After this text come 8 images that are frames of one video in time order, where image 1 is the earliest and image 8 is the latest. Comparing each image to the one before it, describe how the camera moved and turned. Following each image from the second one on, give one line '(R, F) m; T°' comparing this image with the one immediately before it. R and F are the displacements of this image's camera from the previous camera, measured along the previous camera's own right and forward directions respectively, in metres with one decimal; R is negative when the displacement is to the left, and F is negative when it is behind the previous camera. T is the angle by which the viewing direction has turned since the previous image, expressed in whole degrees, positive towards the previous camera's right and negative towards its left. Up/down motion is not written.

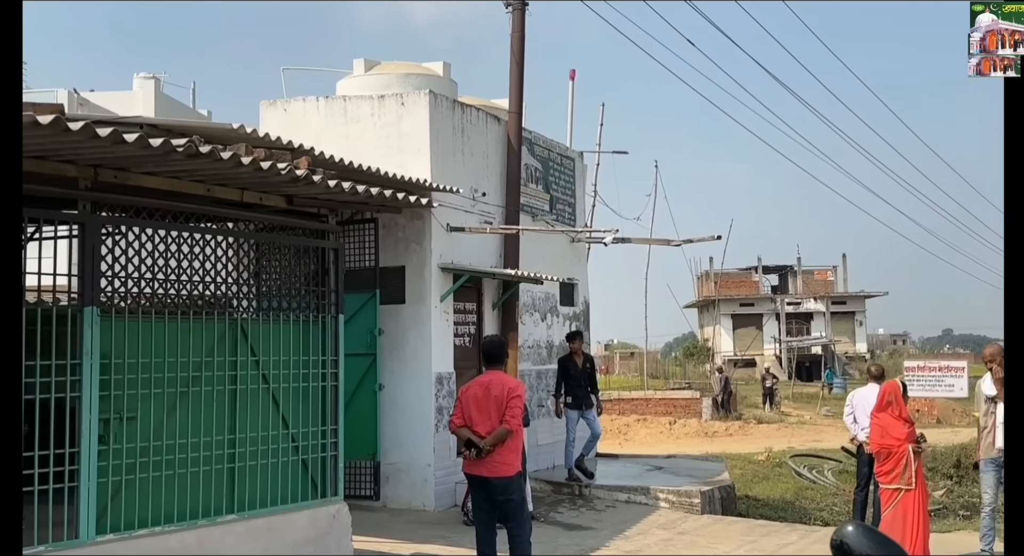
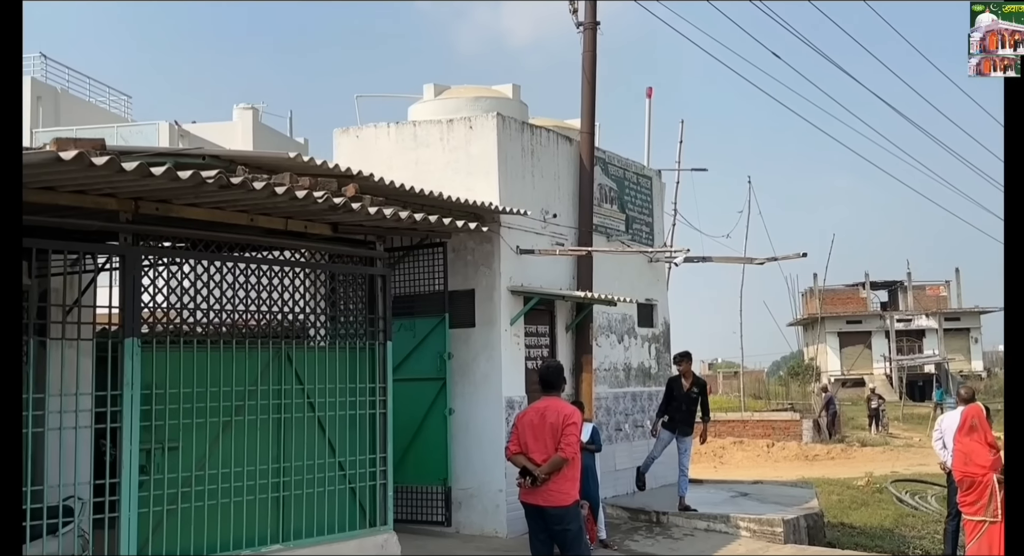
(+0.4, +0.2) m; -6°
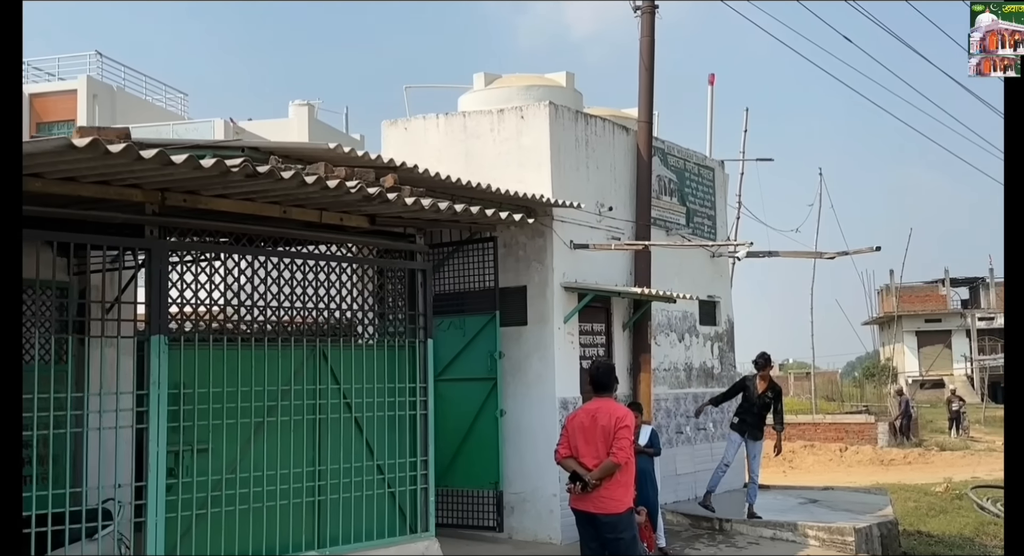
(+0.1, +0.4) m; -4°
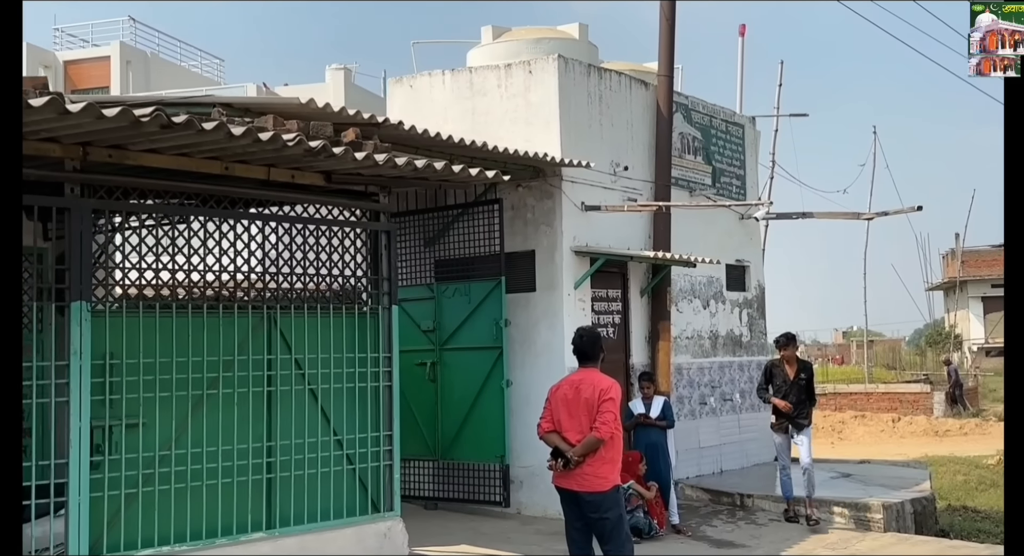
(+0.5, +0.5) m; -4°
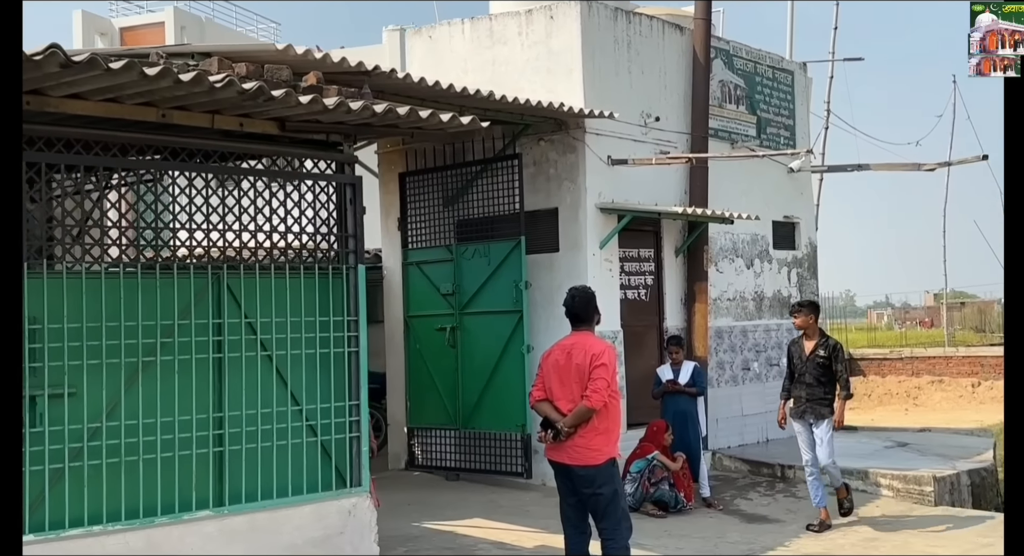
(+0.6, +0.5) m; -5°
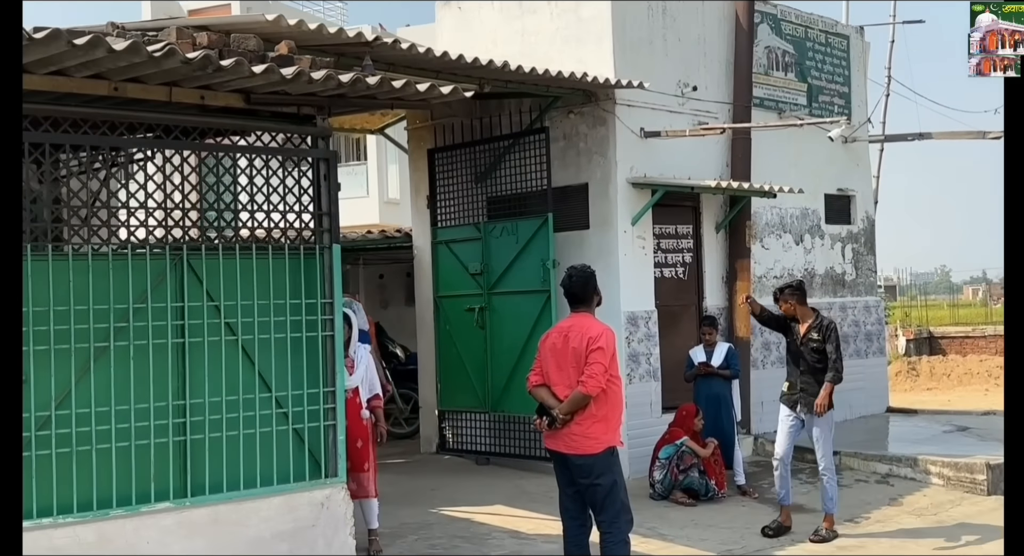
(+0.5, +0.3) m; -5°
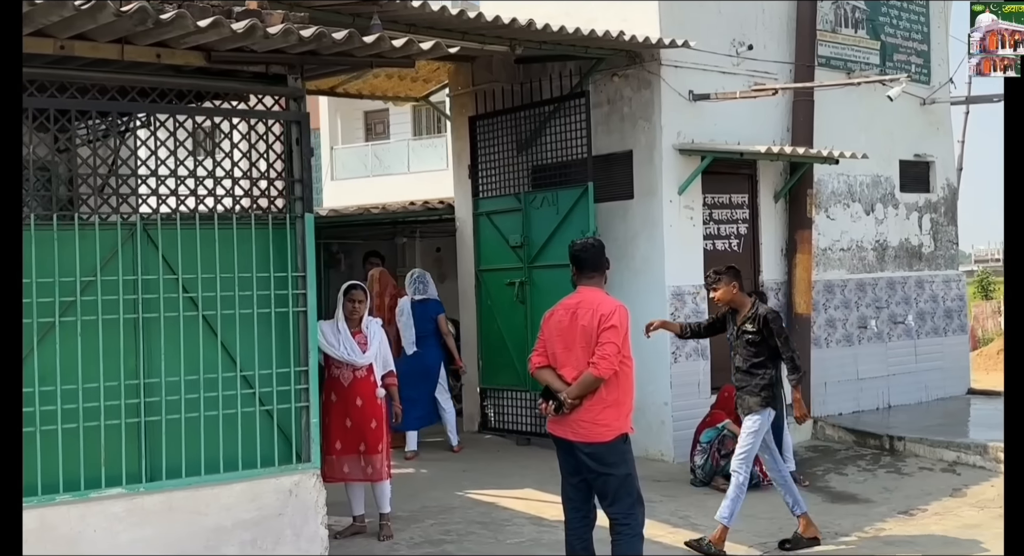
(+0.5, +0.4) m; -6°
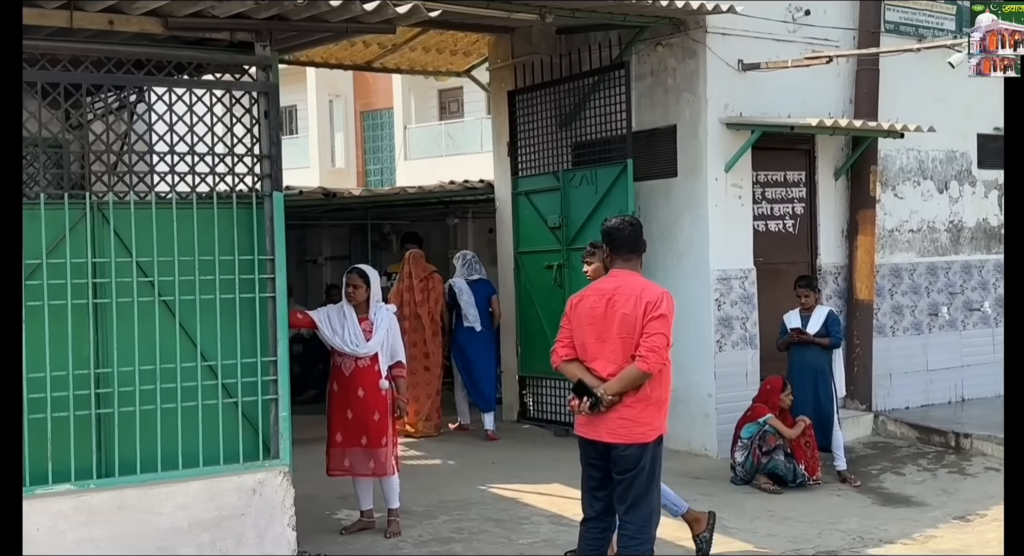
(+0.4, +0.4) m; -5°
